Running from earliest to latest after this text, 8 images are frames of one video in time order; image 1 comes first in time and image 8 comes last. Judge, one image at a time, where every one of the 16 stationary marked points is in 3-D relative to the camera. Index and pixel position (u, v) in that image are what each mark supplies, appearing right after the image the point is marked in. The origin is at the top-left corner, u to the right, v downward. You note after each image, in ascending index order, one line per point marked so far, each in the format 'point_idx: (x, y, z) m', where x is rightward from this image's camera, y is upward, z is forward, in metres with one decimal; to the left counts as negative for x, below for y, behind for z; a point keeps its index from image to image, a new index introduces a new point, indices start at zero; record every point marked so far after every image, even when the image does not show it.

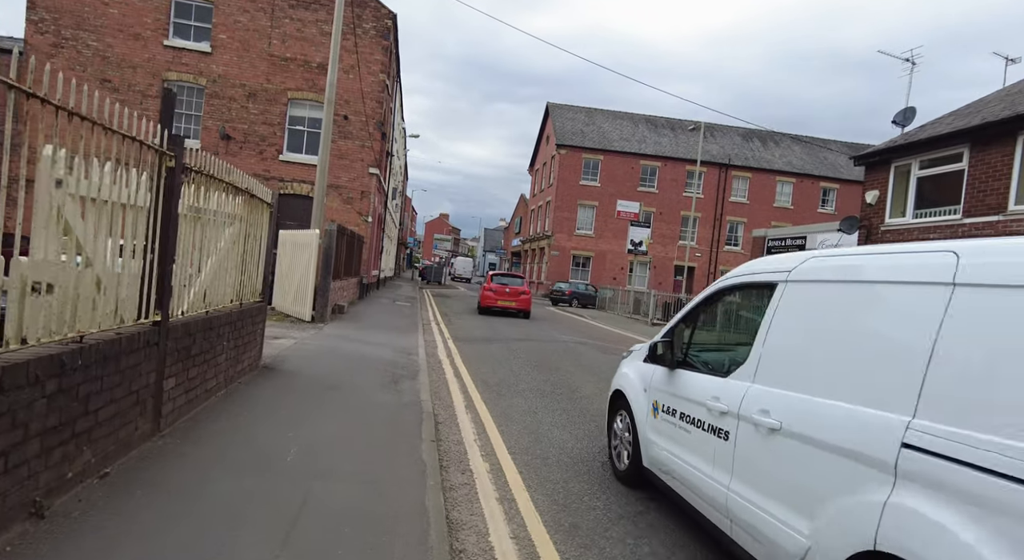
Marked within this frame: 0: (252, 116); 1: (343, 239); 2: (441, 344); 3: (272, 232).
0: (-8.7, +5.5, +19.2) m
1: (-4.5, +1.1, +15.4) m
2: (-1.5, -1.3, +11.8) m
3: (-2.9, +0.6, +7.0) m
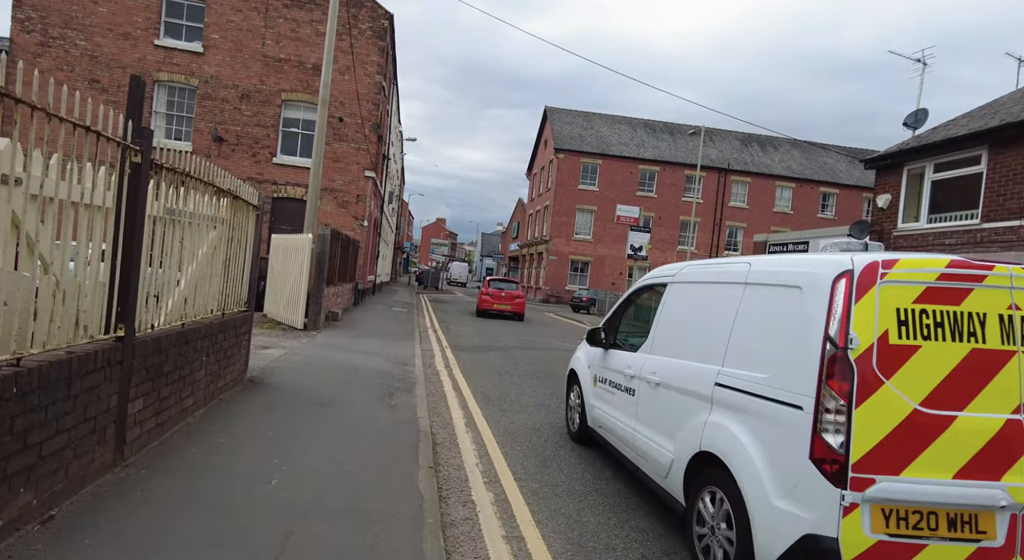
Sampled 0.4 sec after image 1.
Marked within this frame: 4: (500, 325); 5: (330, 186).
0: (-8.8, +5.3, +18.8) m
1: (-4.6, +0.9, +15.0) m
2: (-1.5, -1.4, +11.3) m
3: (-2.9, +0.5, +6.5) m
4: (-0.4, -1.5, +18.4) m
5: (-6.3, +3.2, +19.5) m
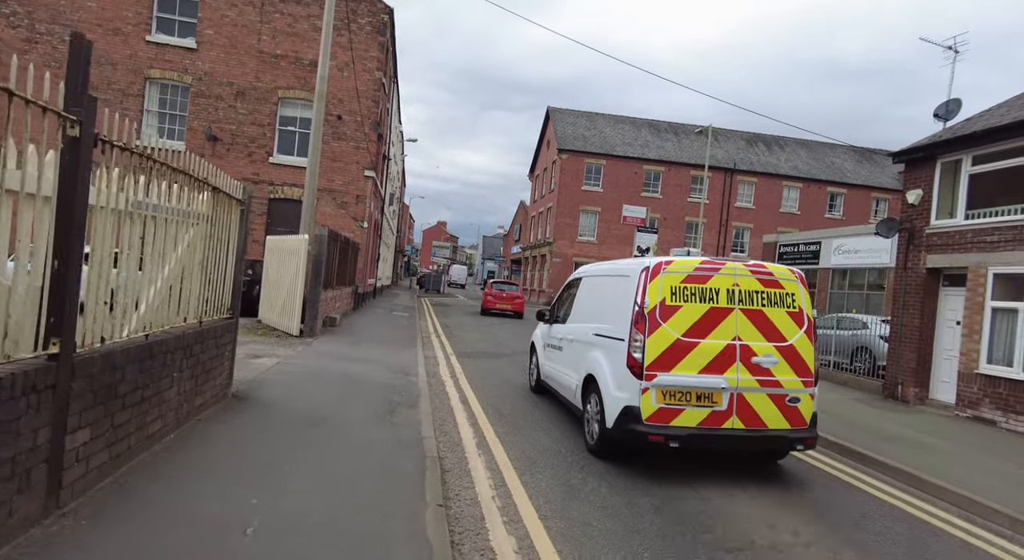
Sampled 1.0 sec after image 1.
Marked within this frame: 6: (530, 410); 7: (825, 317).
0: (-8.6, +5.2, +18.1) m
1: (-4.4, +0.9, +14.3) m
2: (-1.3, -1.5, +10.7) m
3: (-2.8, +0.5, +5.9) m
4: (-0.3, -1.5, +17.7) m
5: (-6.1, +3.1, +18.9) m
6: (+0.2, -1.6, +6.9) m
7: (+7.9, -0.9, +14.3) m
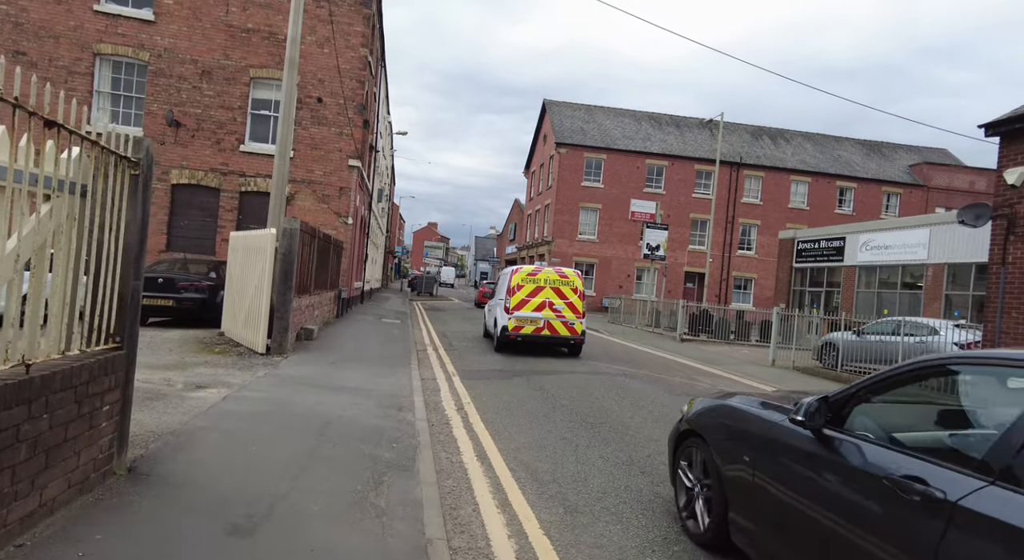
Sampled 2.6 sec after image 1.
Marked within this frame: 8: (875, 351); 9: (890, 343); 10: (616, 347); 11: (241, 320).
0: (-8.6, +5.1, +15.9) m
1: (-4.2, +0.8, +12.2) m
2: (-1.0, -1.5, +8.6) m
3: (-2.4, +0.4, +3.8) m
4: (-0.1, -1.6, +15.6) m
5: (-6.0, +3.0, +16.7) m
6: (+0.6, -1.6, +4.8) m
7: (+8.1, -0.9, +12.4) m
8: (+8.0, -1.6, +12.6) m
9: (+8.1, -1.4, +12.3) m
10: (+3.1, -2.0, +17.2) m
11: (-4.9, -0.7, +10.3) m
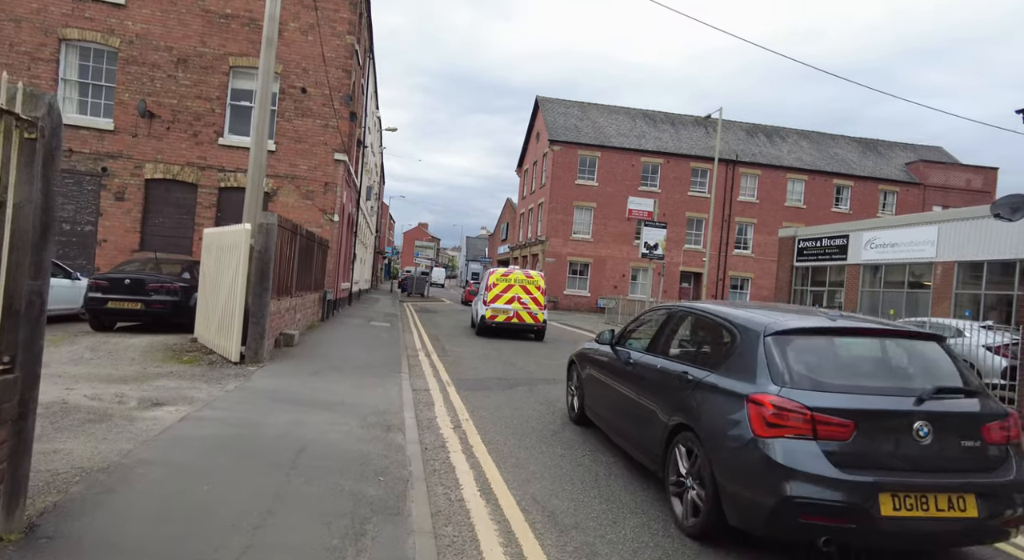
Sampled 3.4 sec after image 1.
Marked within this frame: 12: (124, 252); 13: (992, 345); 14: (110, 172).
0: (-8.7, +5.1, +15.0) m
1: (-4.2, +0.8, +11.3) m
2: (-1.0, -1.5, +7.7) m
3: (-2.3, +0.4, +2.9) m
4: (-0.2, -1.6, +14.8) m
5: (-6.2, +3.0, +15.8) m
6: (+0.6, -1.6, +4.0) m
7: (+8.0, -0.9, +11.7) m
8: (+7.9, -1.5, +11.9) m
9: (+8.0, -1.3, +11.6) m
10: (+3.0, -2.0, +16.4) m
11: (-4.9, -0.7, +9.4) m
12: (-10.0, +0.7, +14.7) m
13: (+8.5, -1.1, +10.1) m
14: (-10.4, +2.8, +14.7) m
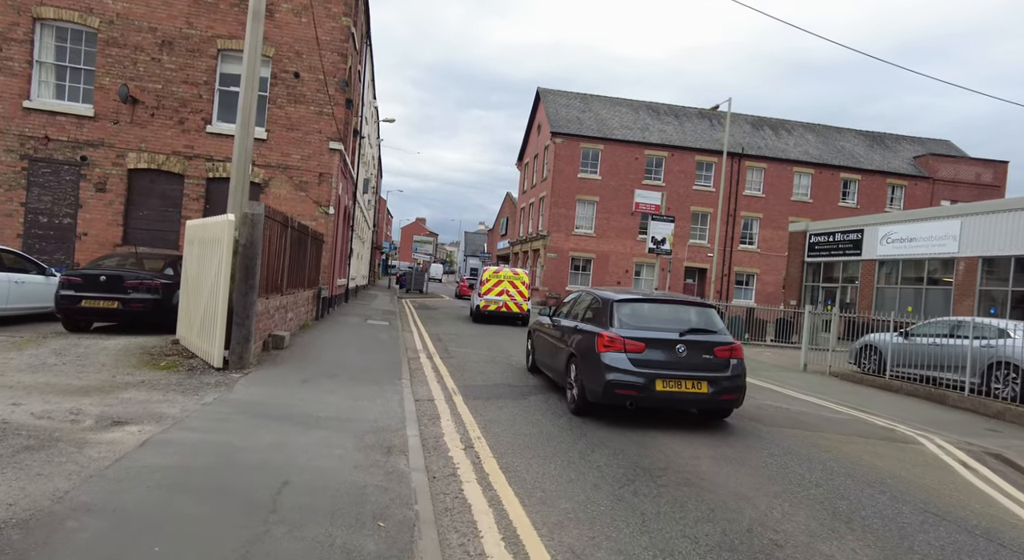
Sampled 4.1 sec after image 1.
0: (-8.5, +5.1, +14.1) m
1: (-4.1, +0.8, +10.4) m
2: (-0.8, -1.5, +6.9) m
3: (-2.1, +0.4, +2.1) m
4: (0.0, -1.5, +14.0) m
5: (-6.0, +3.1, +14.9) m
6: (+0.8, -1.6, +3.2) m
7: (+8.2, -0.8, +10.9) m
8: (+8.1, -1.5, +11.1) m
9: (+8.2, -1.3, +10.8) m
10: (+3.1, -1.9, +15.6) m
11: (-4.7, -0.7, +8.5) m
12: (-9.9, +0.8, +13.8) m
13: (+8.7, -1.1, +9.3) m
14: (-10.2, +2.9, +13.8) m
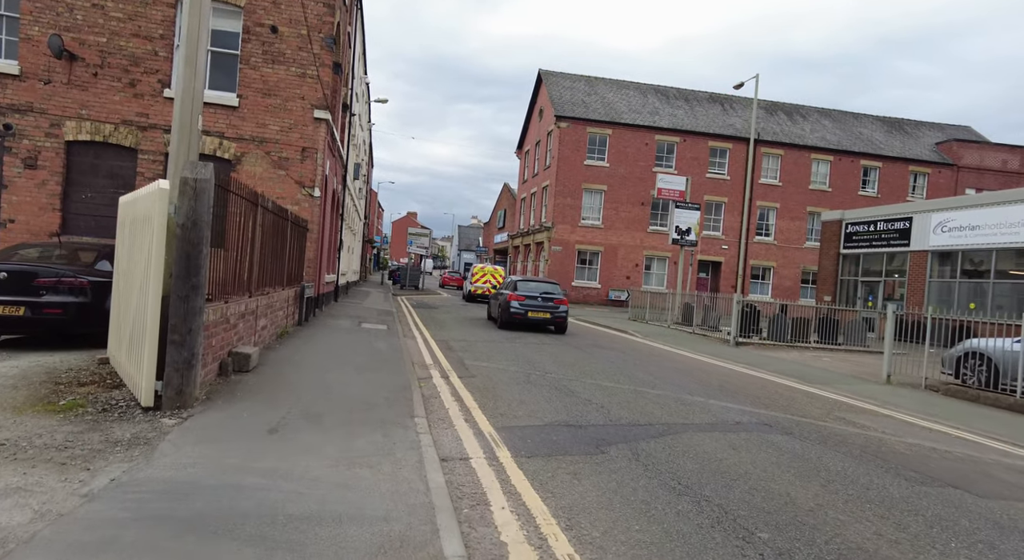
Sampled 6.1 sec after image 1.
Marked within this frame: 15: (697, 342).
0: (-8.1, +5.2, +11.5) m
1: (-3.5, +0.9, +7.9) m
2: (-0.2, -1.5, +4.5) m
3: (-1.4, +0.4, -0.4) m
4: (+0.5, -1.4, +11.6) m
5: (-5.5, +3.2, +12.4) m
6: (+1.5, -1.6, +0.8) m
7: (+8.7, -0.7, +8.6) m
8: (+8.7, -1.4, +8.8) m
9: (+8.8, -1.2, +8.5) m
10: (+3.6, -1.7, +13.3) m
11: (-4.1, -0.7, +6.1) m
12: (-9.4, +0.9, +11.2) m
13: (+9.3, -1.0, +7.1) m
14: (-9.7, +2.9, +11.2) m
15: (+5.4, -1.8, +16.9) m
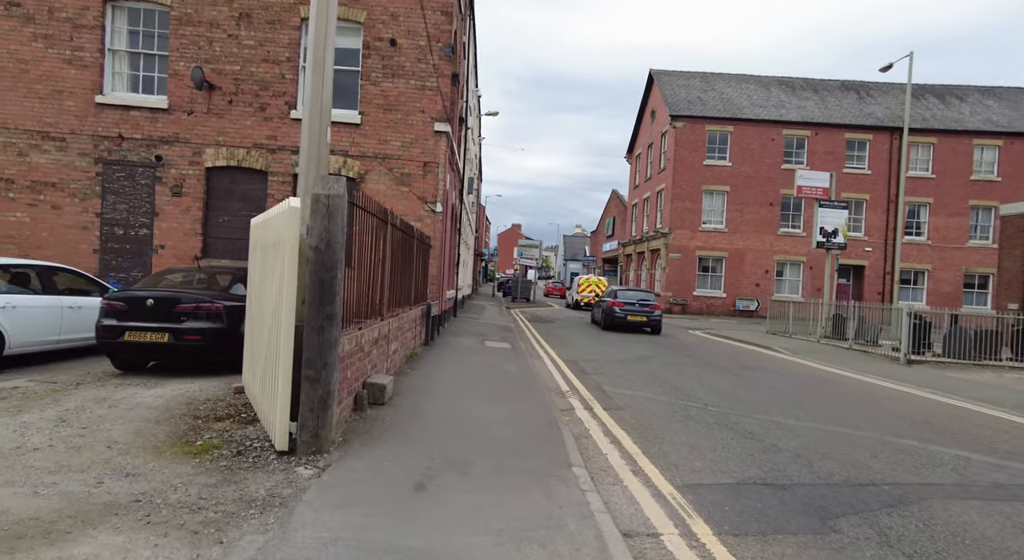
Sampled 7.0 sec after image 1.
0: (-5.5, +4.8, +11.9) m
1: (-1.6, +0.6, +7.5) m
2: (+1.0, -1.6, +3.5) m
3: (-1.1, +0.3, -1.1) m
4: (+3.0, -1.7, +10.3) m
5: (-2.9, +2.8, +12.3) m
6: (+2.1, -1.6, -0.5) m
7: (+10.6, -0.7, +5.9) m
8: (+10.6, -1.4, +6.1) m
9: (+10.6, -1.2, +5.8) m
10: (+6.4, -1.9, +11.4) m
11: (-2.5, -0.9, +5.7) m
12: (-6.8, +0.4, +11.8) m
13: (+10.8, -1.0, +4.3) m
14: (-7.2, +2.5, +11.8) m
15: (+8.8, -2.1, +14.6) m
